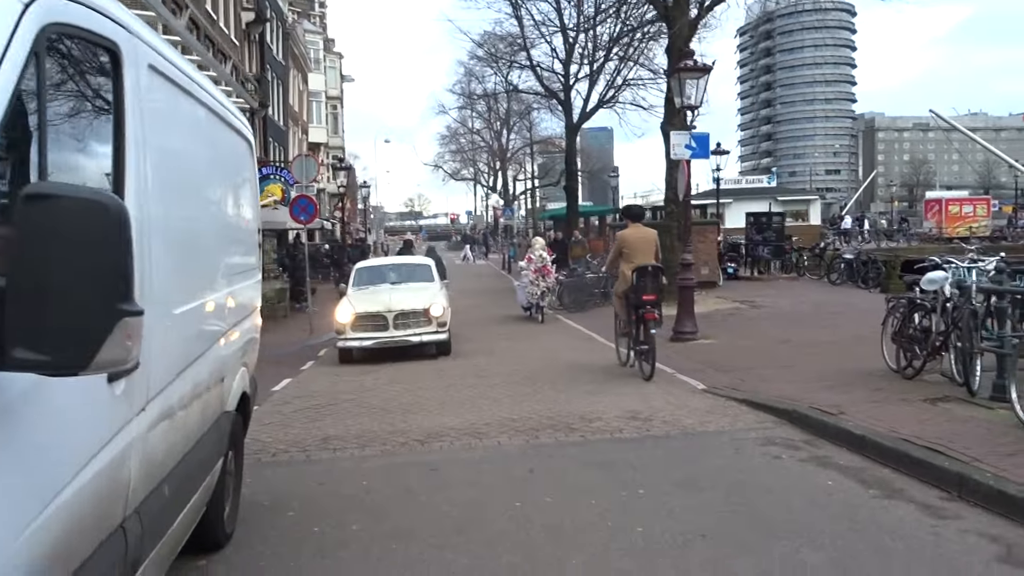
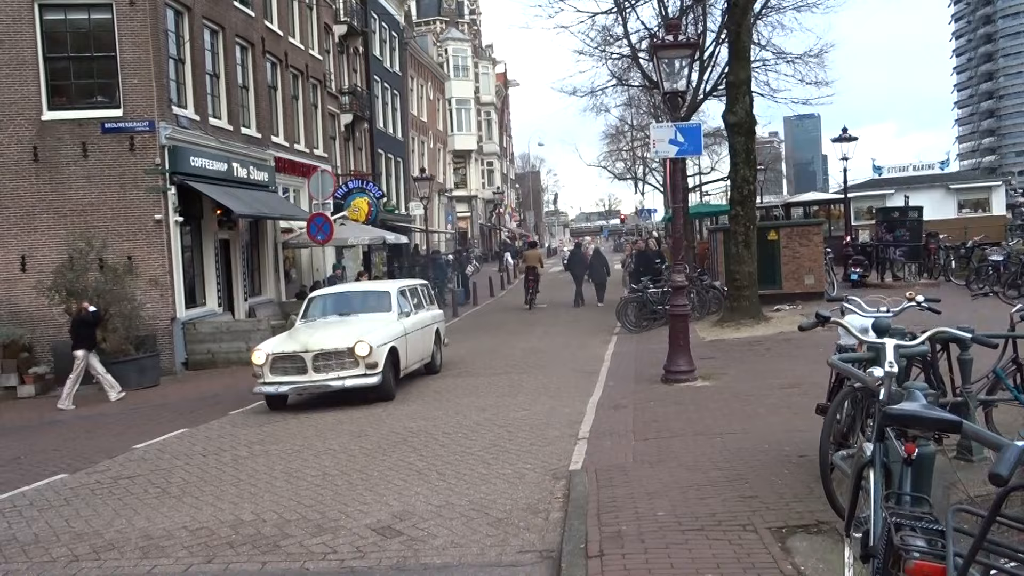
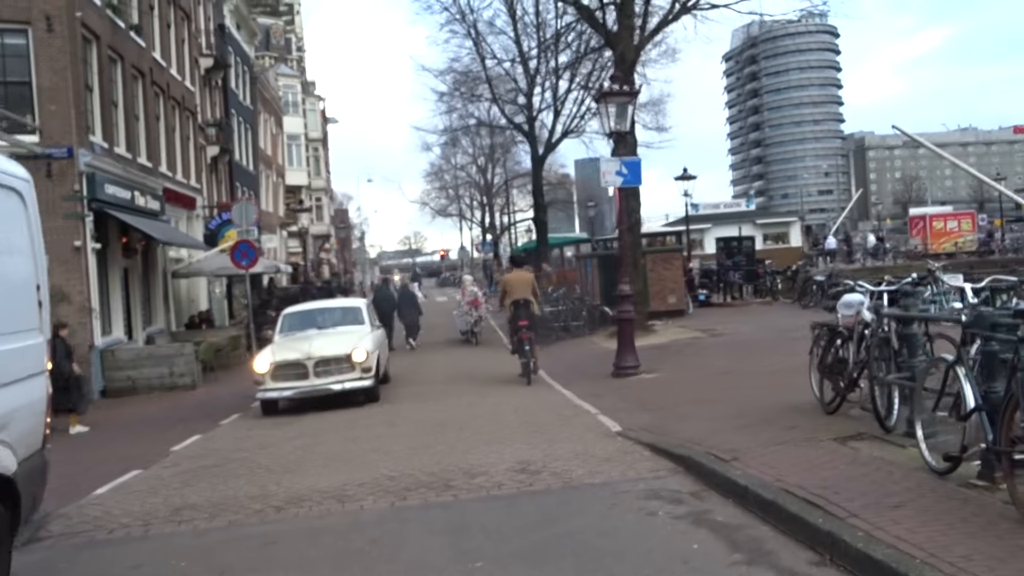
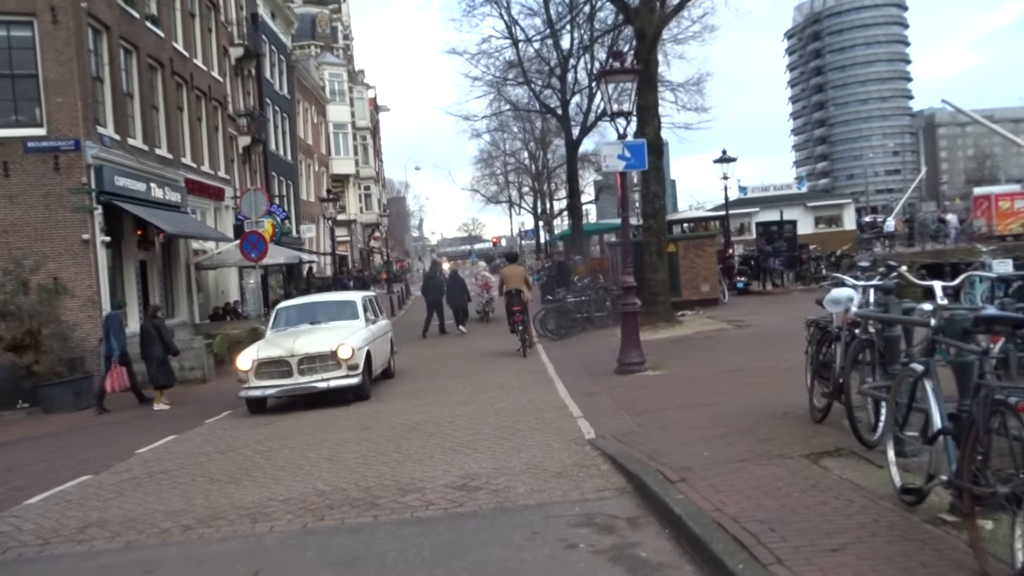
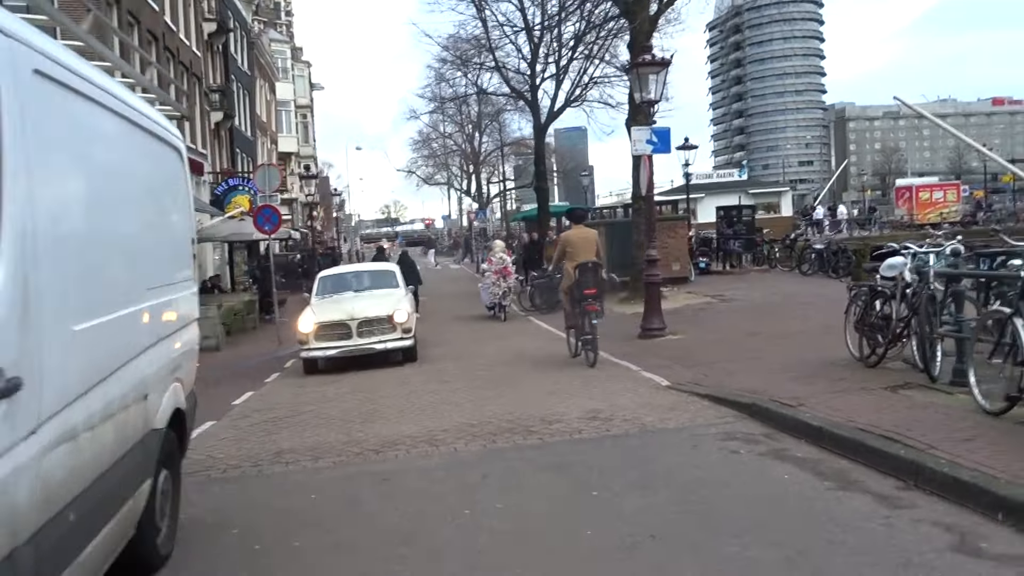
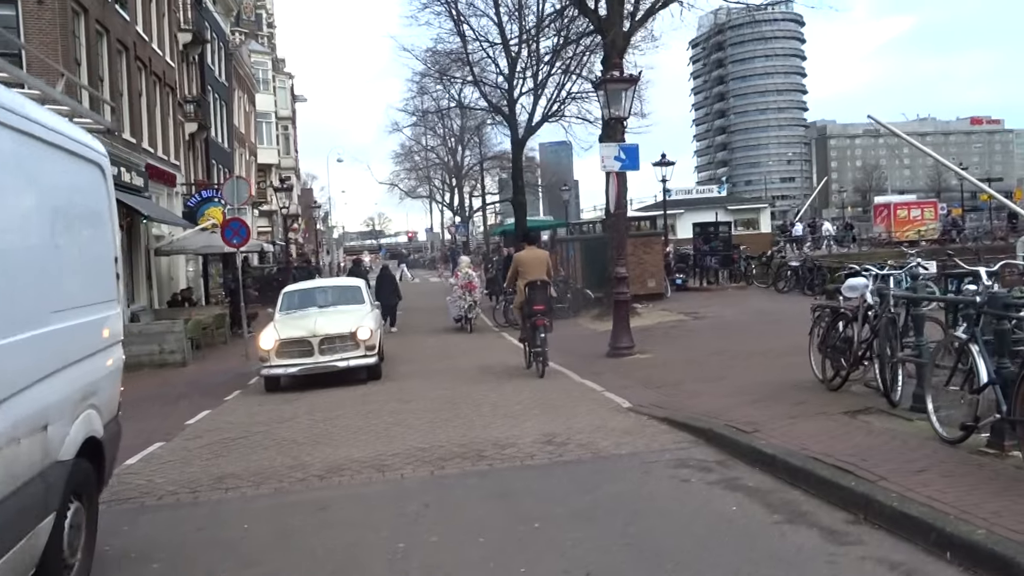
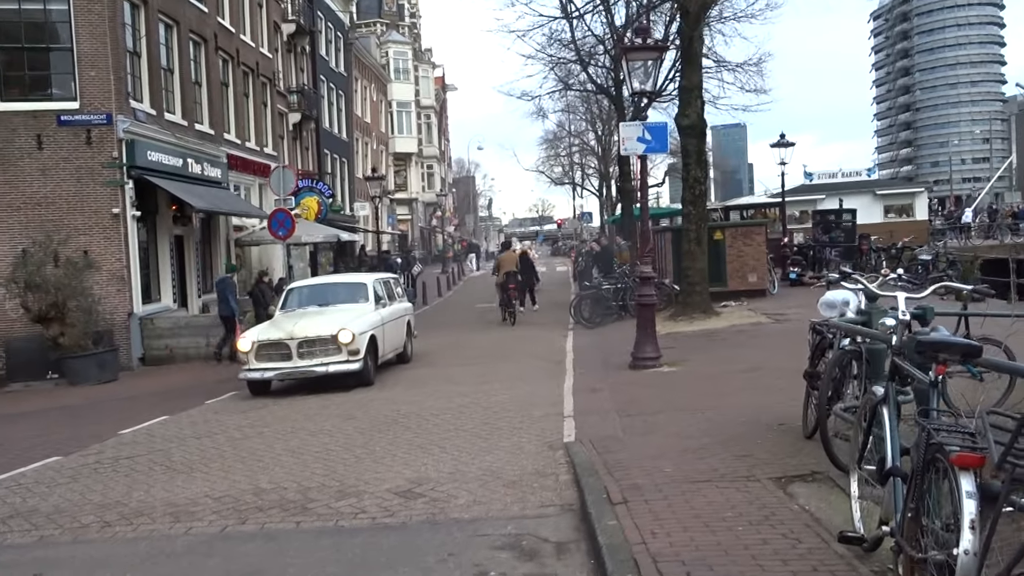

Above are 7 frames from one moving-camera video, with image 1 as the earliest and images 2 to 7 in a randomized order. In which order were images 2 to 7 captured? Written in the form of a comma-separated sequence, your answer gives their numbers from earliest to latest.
5, 6, 3, 4, 7, 2
